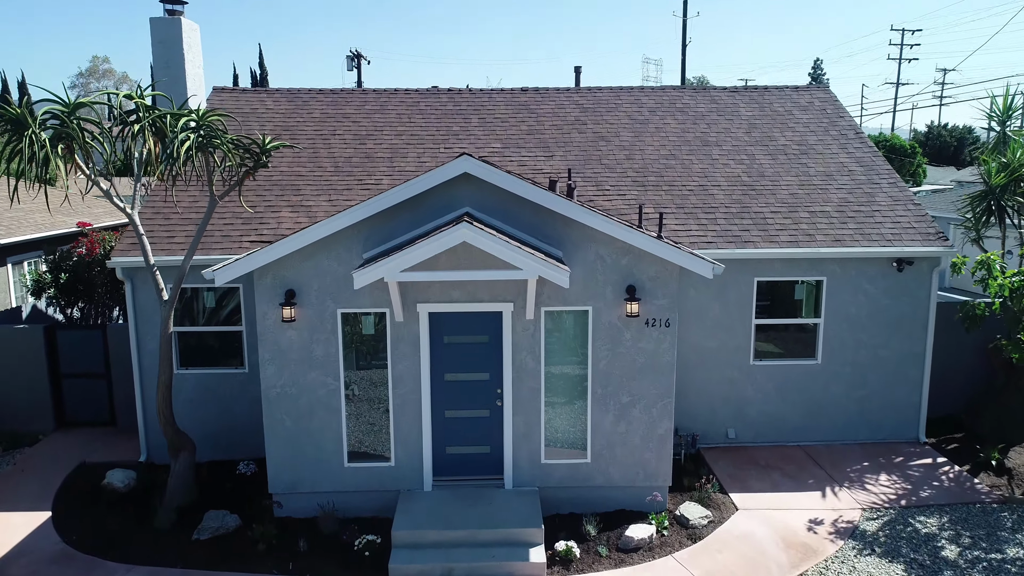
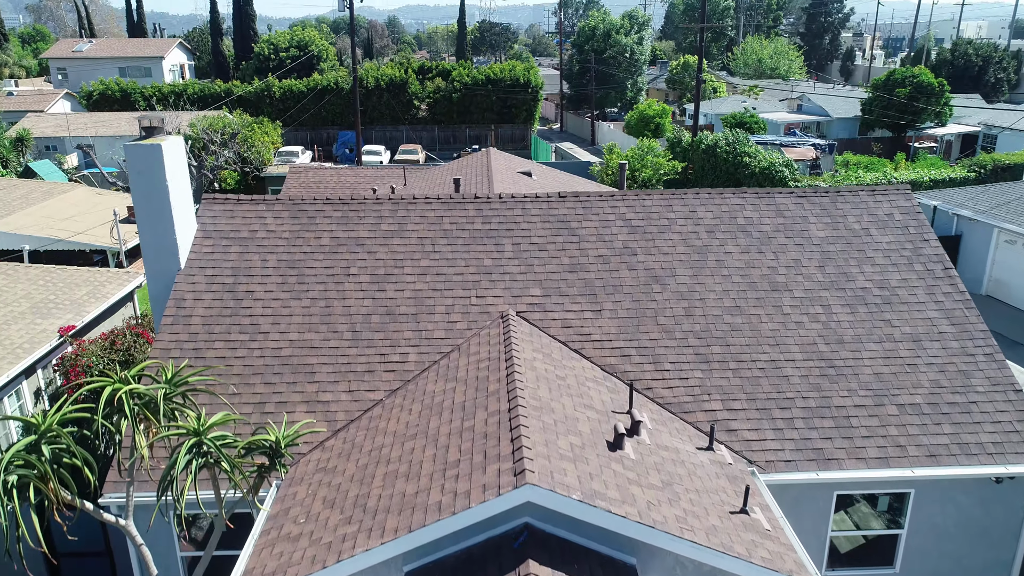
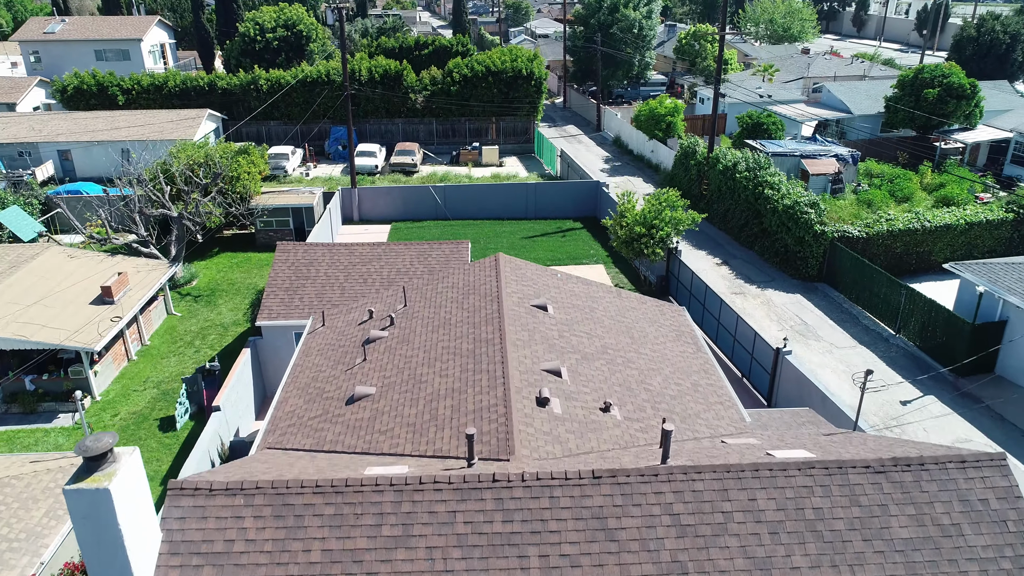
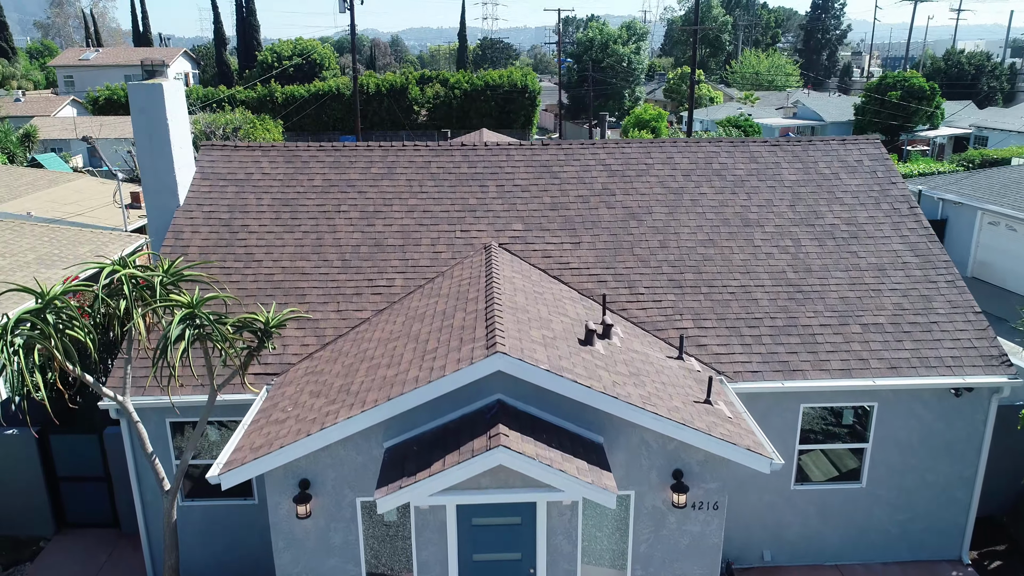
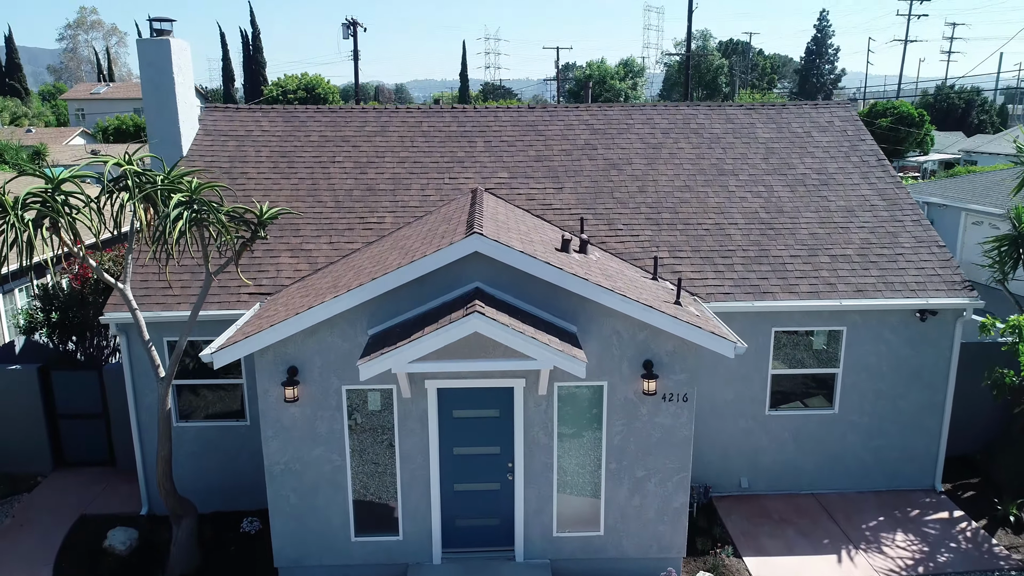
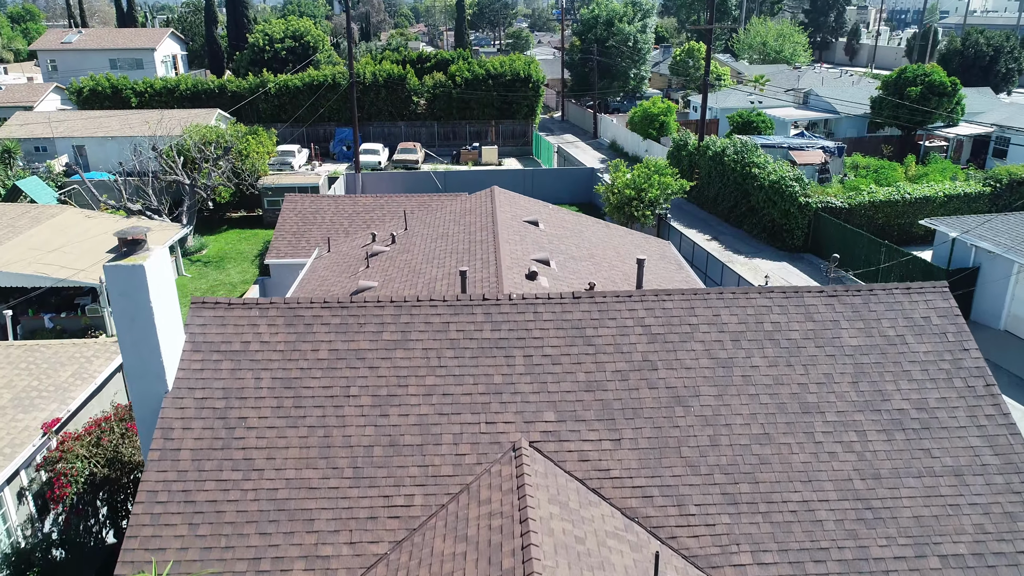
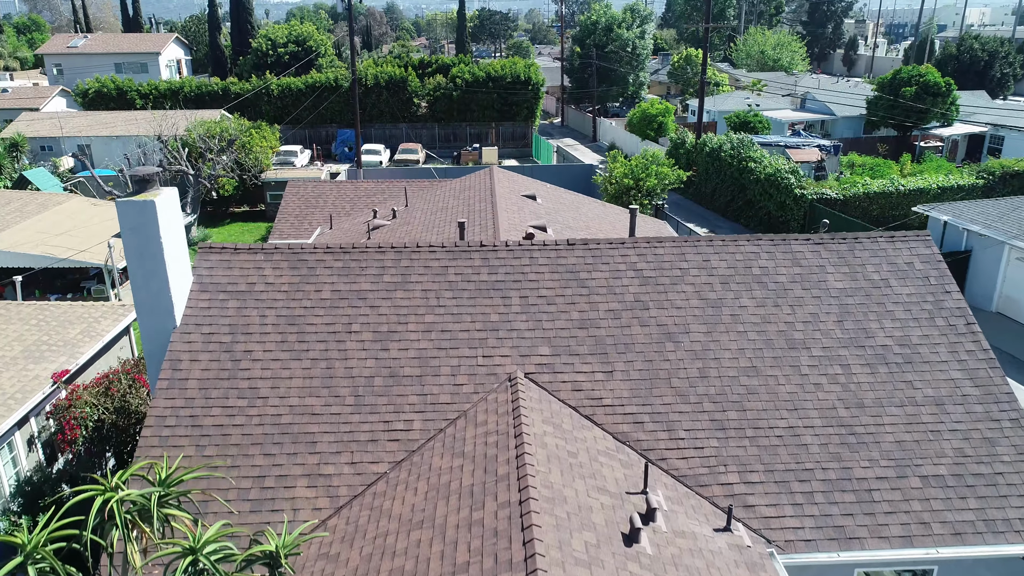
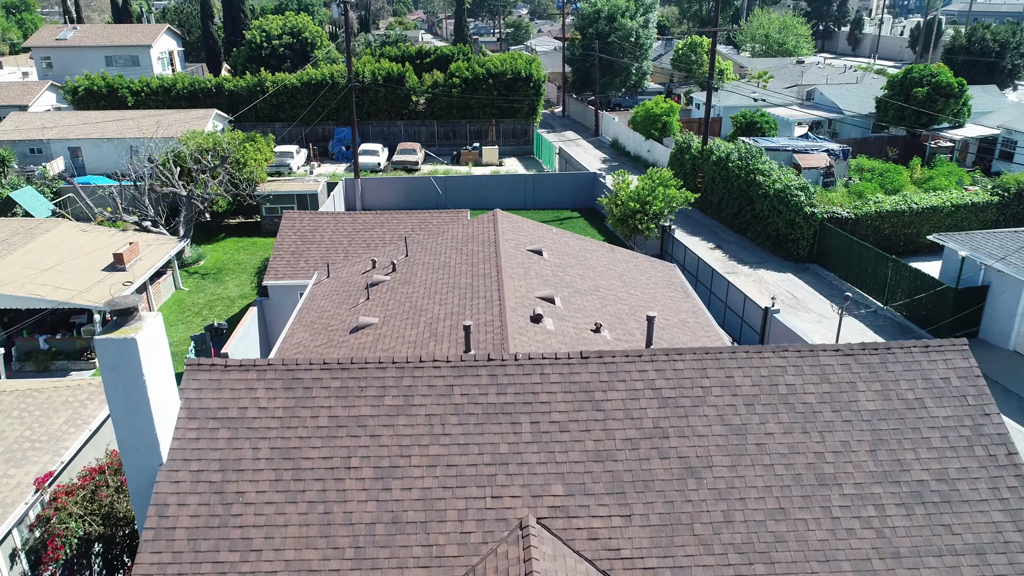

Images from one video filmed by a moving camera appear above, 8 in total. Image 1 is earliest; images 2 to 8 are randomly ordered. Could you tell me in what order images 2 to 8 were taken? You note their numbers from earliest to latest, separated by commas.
5, 4, 2, 7, 6, 8, 3
